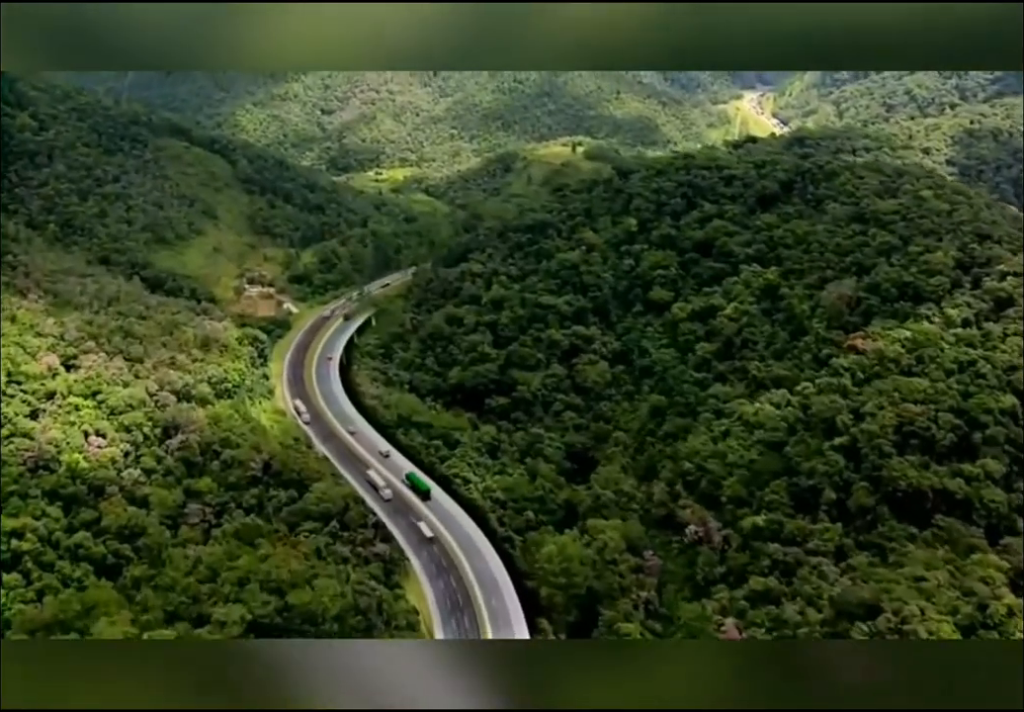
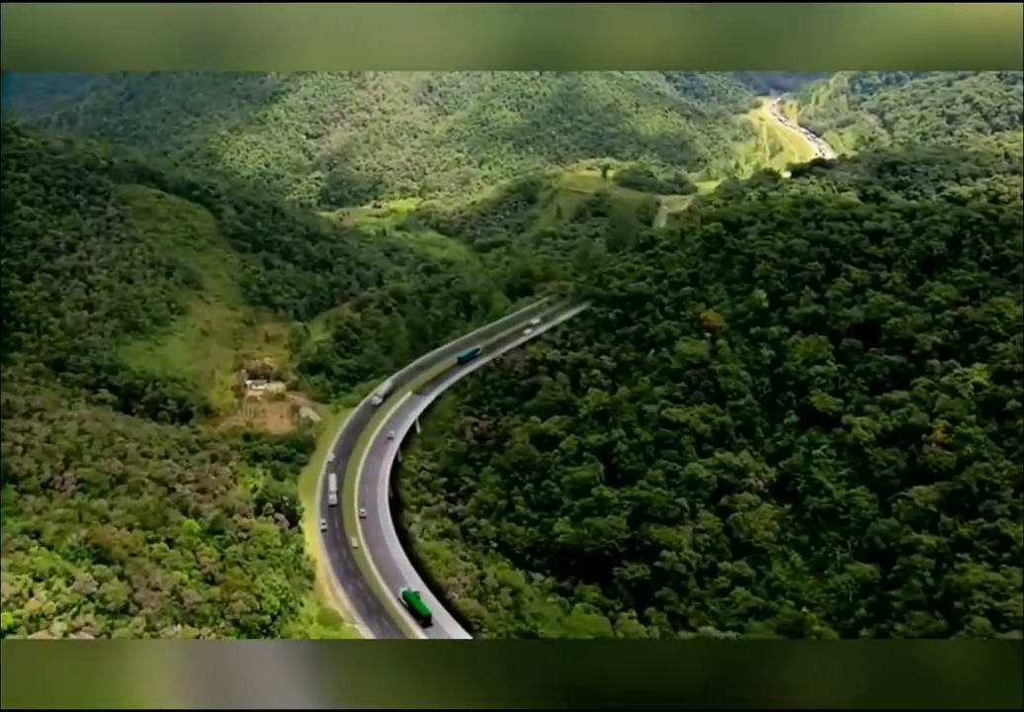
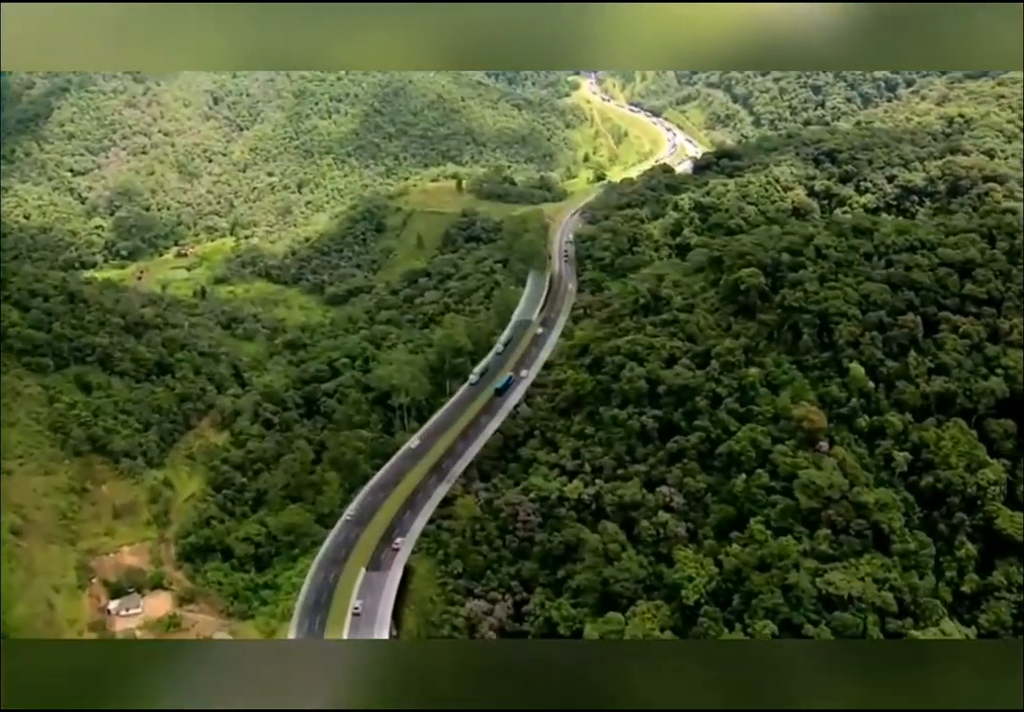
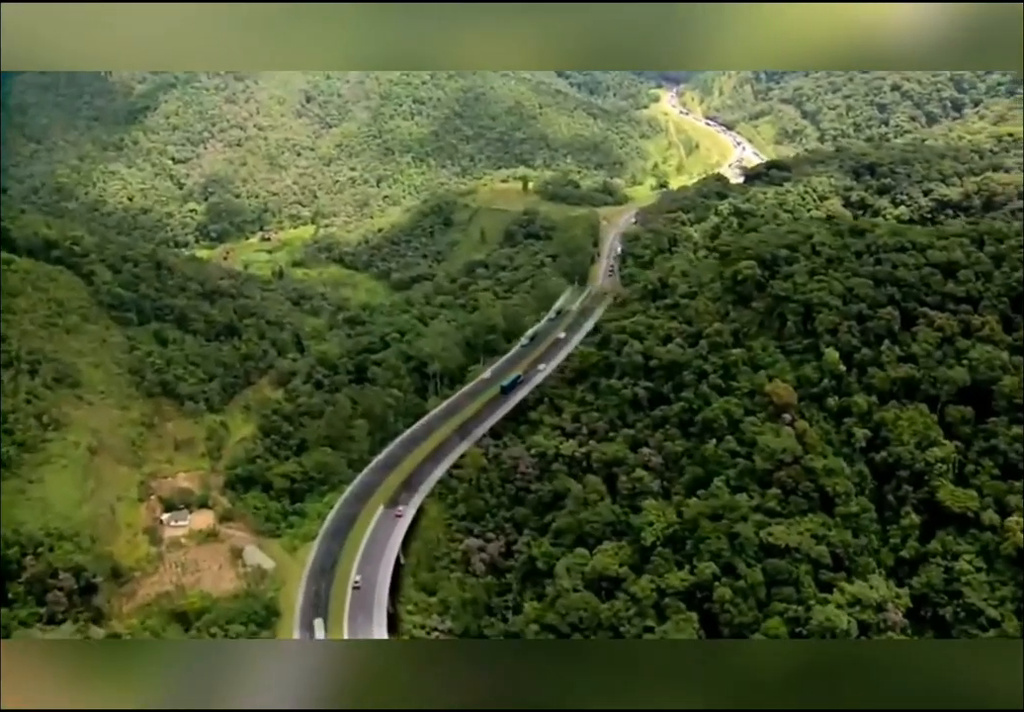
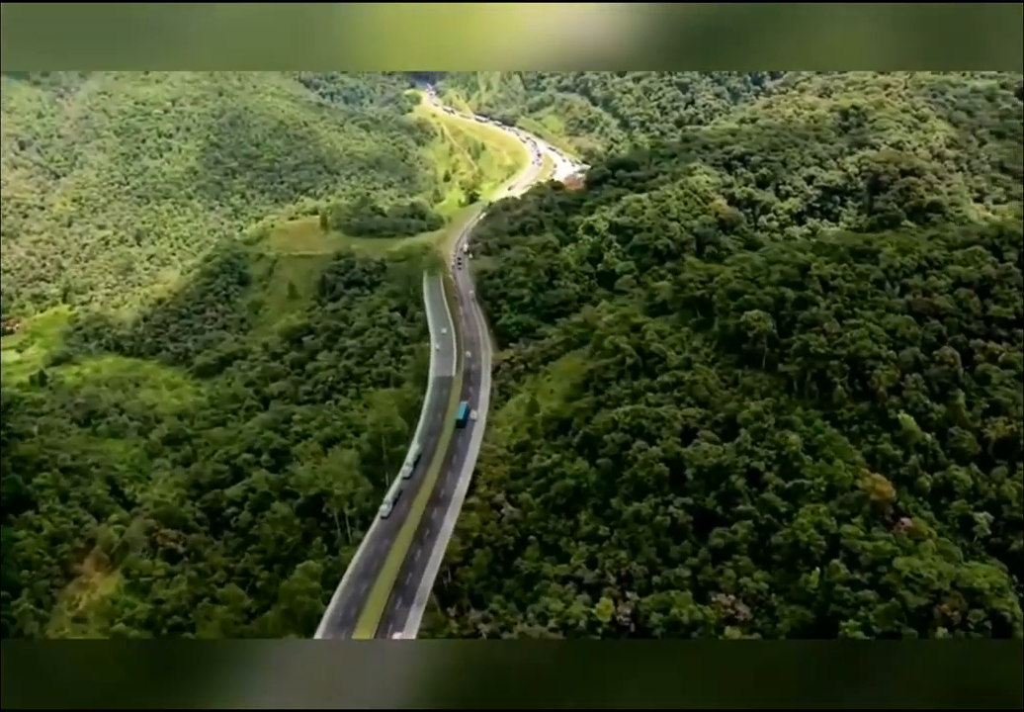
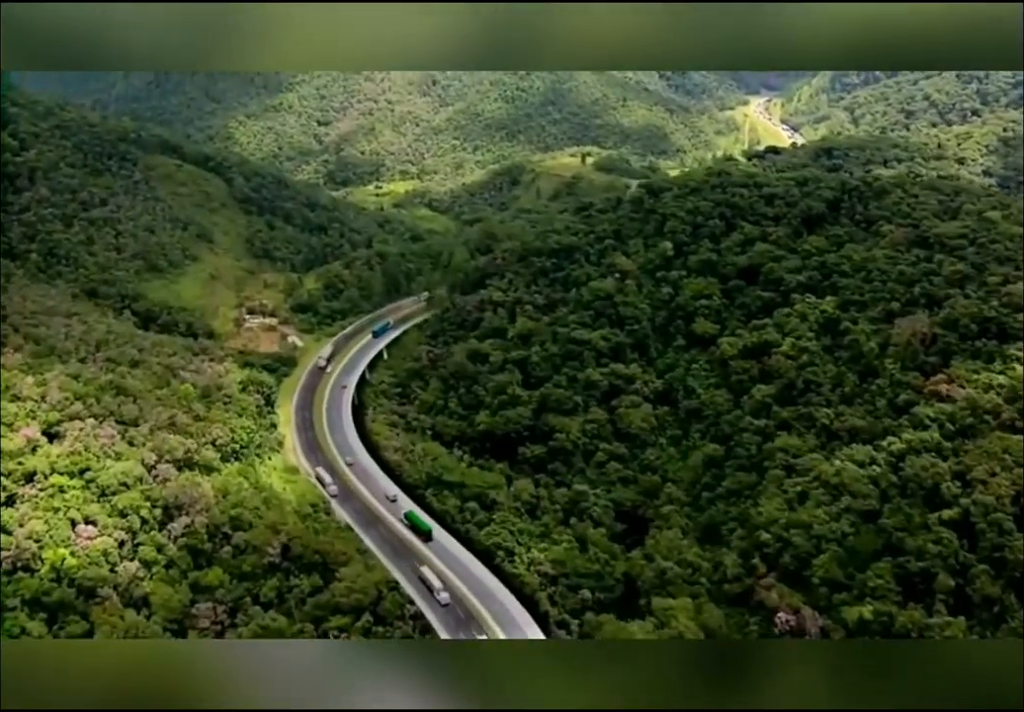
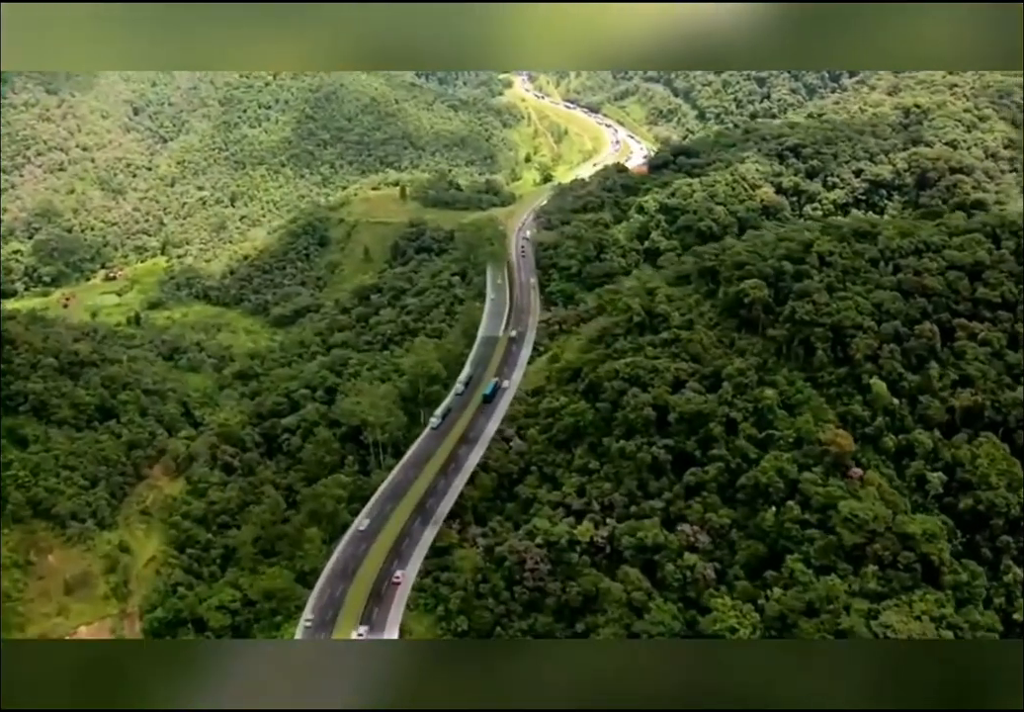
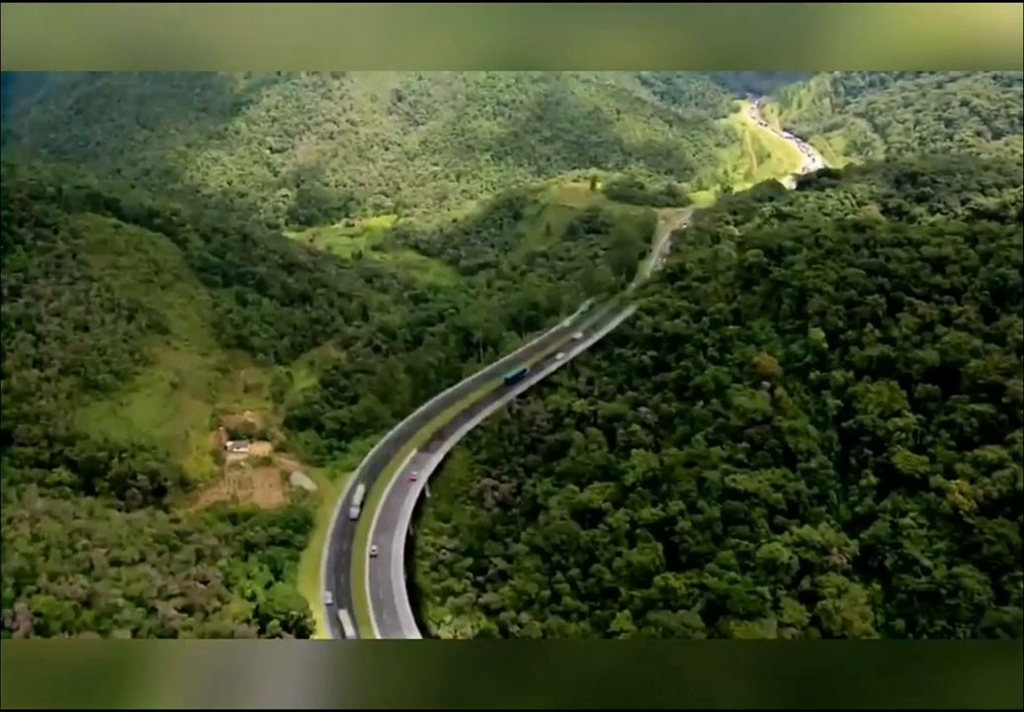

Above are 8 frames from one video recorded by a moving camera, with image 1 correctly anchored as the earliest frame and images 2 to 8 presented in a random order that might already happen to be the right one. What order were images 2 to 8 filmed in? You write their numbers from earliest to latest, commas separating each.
6, 2, 8, 4, 3, 7, 5
